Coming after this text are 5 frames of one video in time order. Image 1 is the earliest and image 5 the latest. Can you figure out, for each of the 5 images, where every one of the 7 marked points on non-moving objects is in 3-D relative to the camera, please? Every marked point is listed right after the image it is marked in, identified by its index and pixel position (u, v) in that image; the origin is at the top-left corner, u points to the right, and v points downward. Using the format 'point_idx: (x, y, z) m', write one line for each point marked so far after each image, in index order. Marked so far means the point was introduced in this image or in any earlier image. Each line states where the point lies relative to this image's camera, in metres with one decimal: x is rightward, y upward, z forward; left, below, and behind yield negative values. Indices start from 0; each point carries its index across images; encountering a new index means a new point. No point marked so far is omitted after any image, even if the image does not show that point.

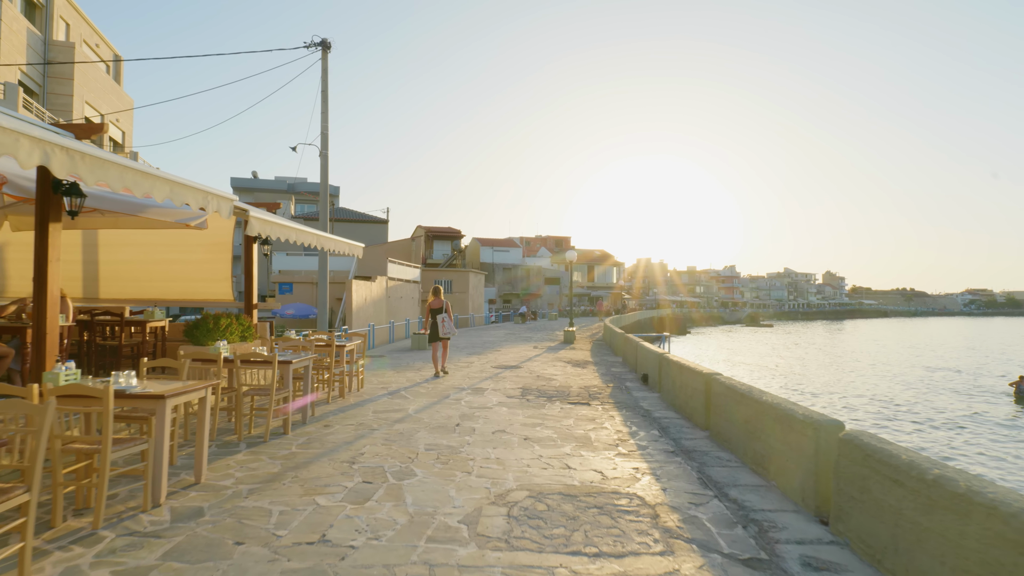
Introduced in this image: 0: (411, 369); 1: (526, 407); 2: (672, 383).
0: (-2.2, -1.8, +13.9) m
1: (+0.2, -1.6, +8.5) m
2: (+2.3, -1.3, +9.0) m
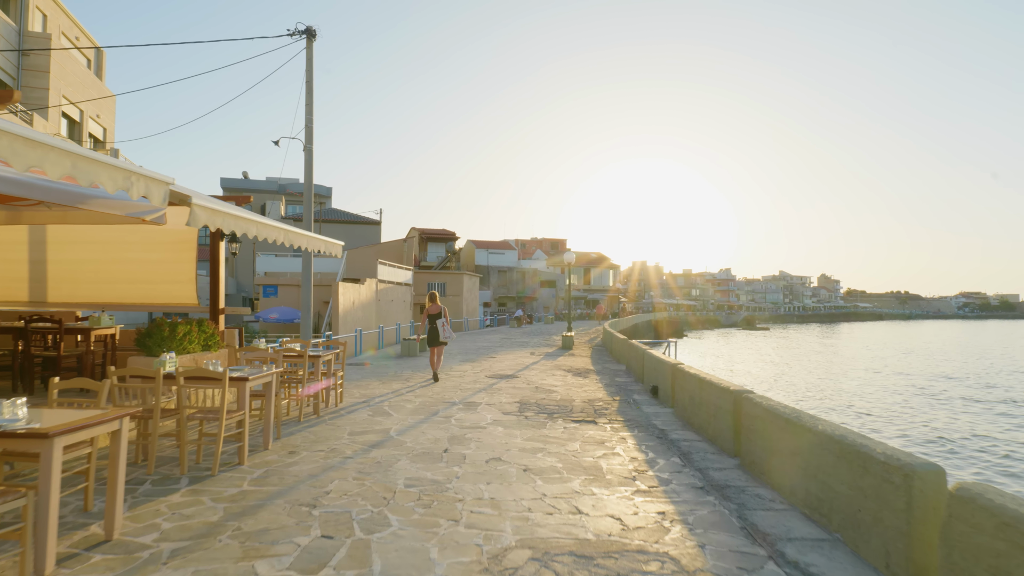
0: (-2.3, -1.8, +12.8) m
1: (+0.2, -1.6, +7.5) m
2: (+2.2, -1.4, +8.0) m
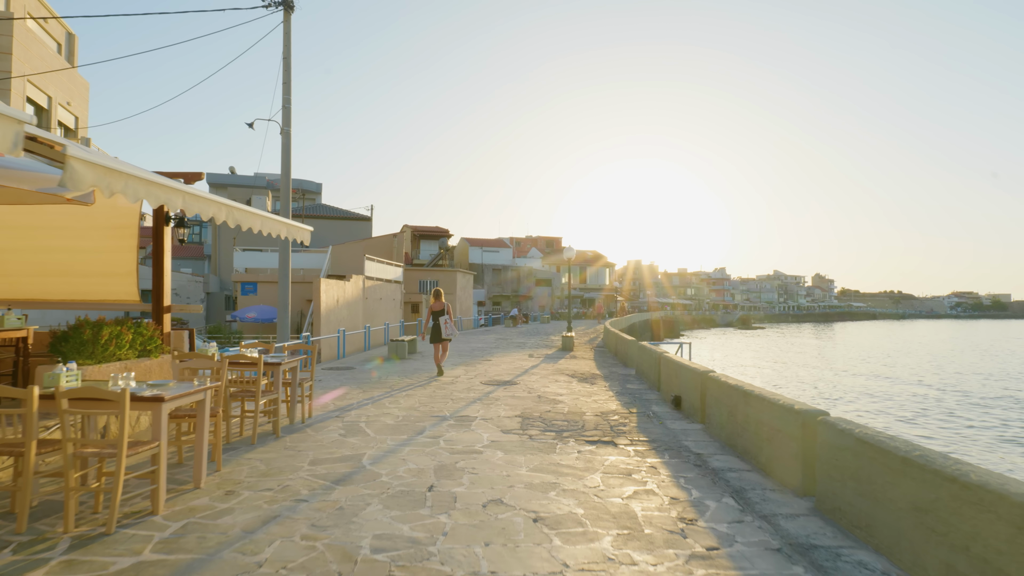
0: (-2.3, -1.7, +11.4) m
1: (+0.2, -1.6, +6.1) m
2: (+2.2, -1.3, +6.6) m
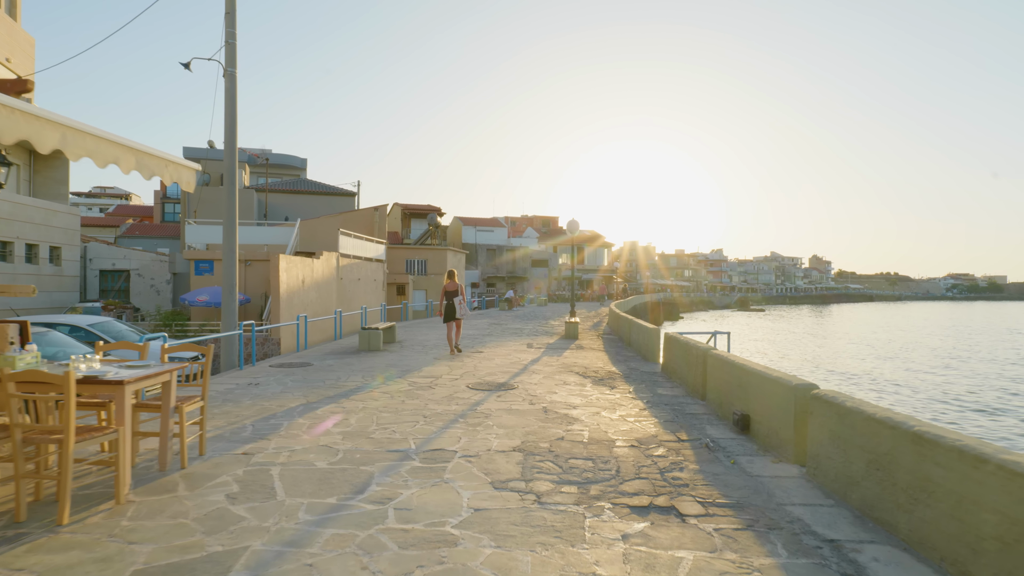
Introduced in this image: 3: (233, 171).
0: (-2.4, -1.4, +8.8) m
1: (+0.2, -1.4, +3.5) m
2: (+2.2, -1.1, +4.0) m
3: (-5.4, +2.3, +12.2) m
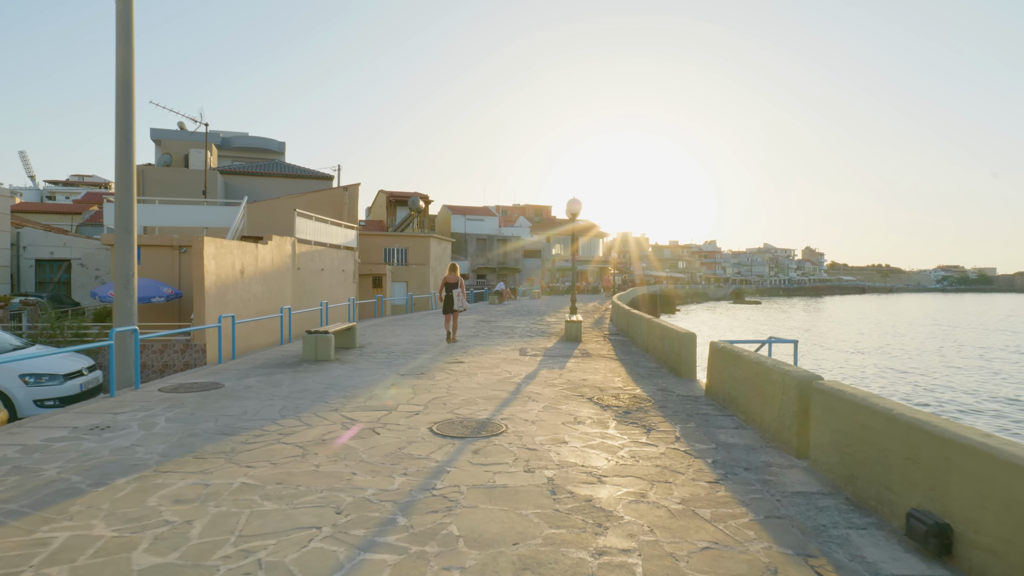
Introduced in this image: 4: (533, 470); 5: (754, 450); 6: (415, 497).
0: (-2.5, -1.3, +5.8) m
1: (+0.1, -1.4, +0.6) m
2: (+2.1, -1.1, +1.1) m
3: (-5.5, +2.4, +9.1) m
4: (+0.2, -1.3, +4.7) m
5: (+2.0, -1.3, +5.2) m
6: (-0.6, -1.3, +4.1) m
